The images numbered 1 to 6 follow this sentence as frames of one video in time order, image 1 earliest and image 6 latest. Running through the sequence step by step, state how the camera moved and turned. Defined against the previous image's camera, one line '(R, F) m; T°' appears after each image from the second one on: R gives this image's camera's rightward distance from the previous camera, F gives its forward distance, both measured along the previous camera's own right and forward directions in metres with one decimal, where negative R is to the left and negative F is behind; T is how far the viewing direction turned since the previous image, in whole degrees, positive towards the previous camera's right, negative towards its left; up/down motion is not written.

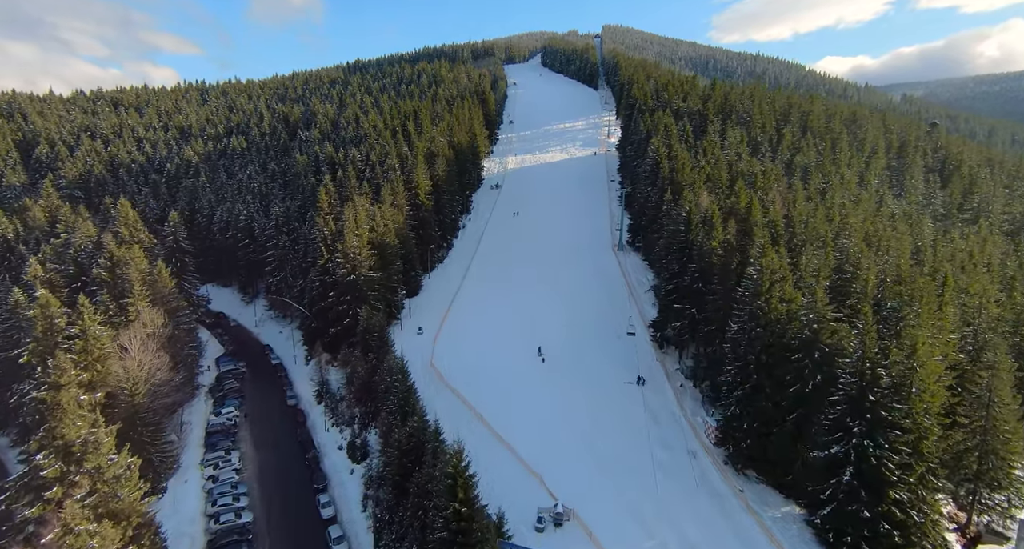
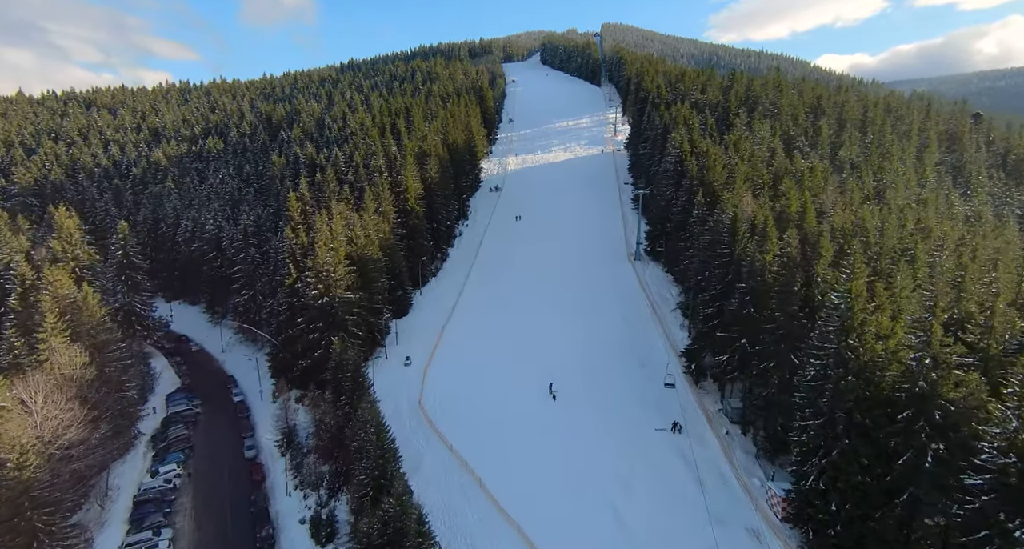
(-0.3, +6.7) m; 0°
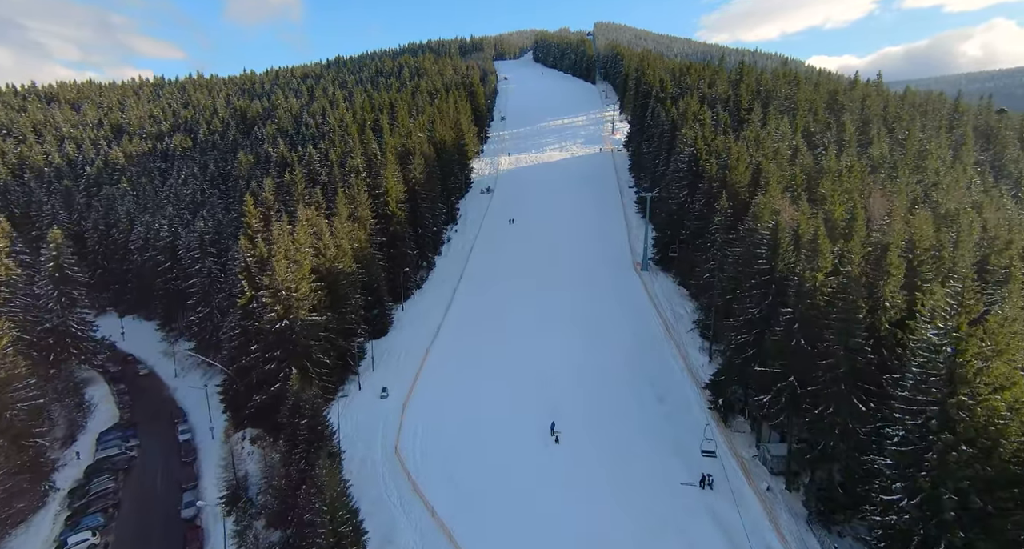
(-0.1, +5.3) m; +1°
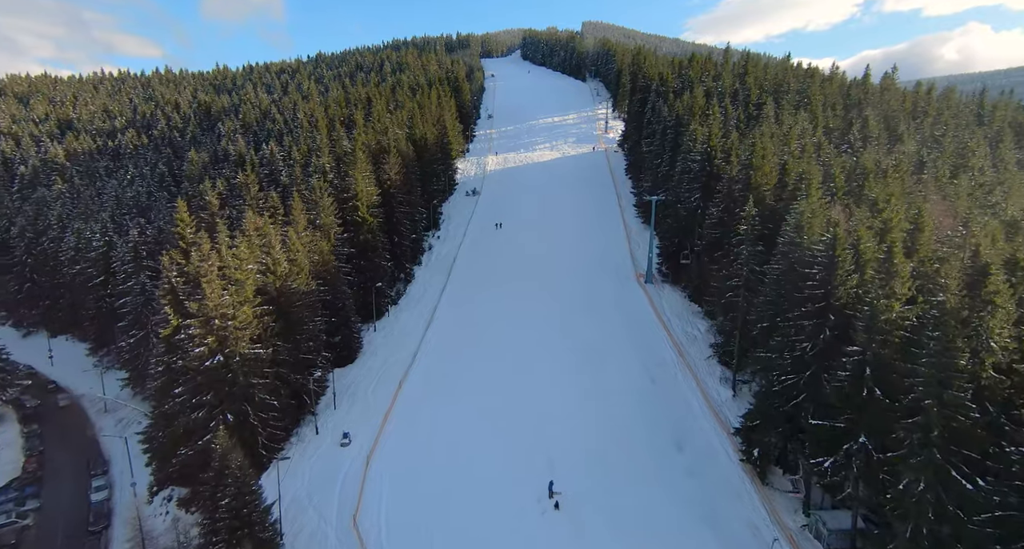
(0.0, +5.4) m; +1°
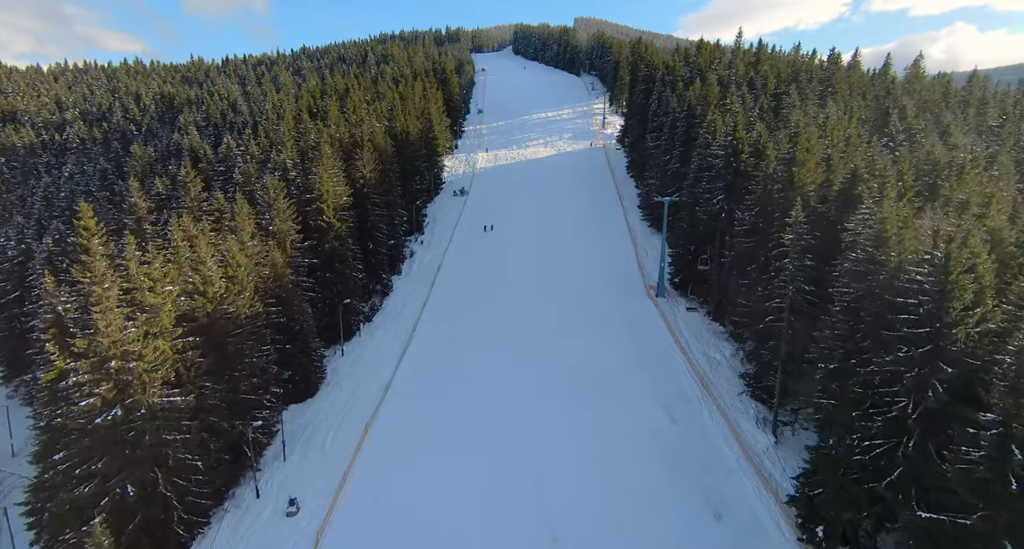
(0.0, +5.5) m; +1°
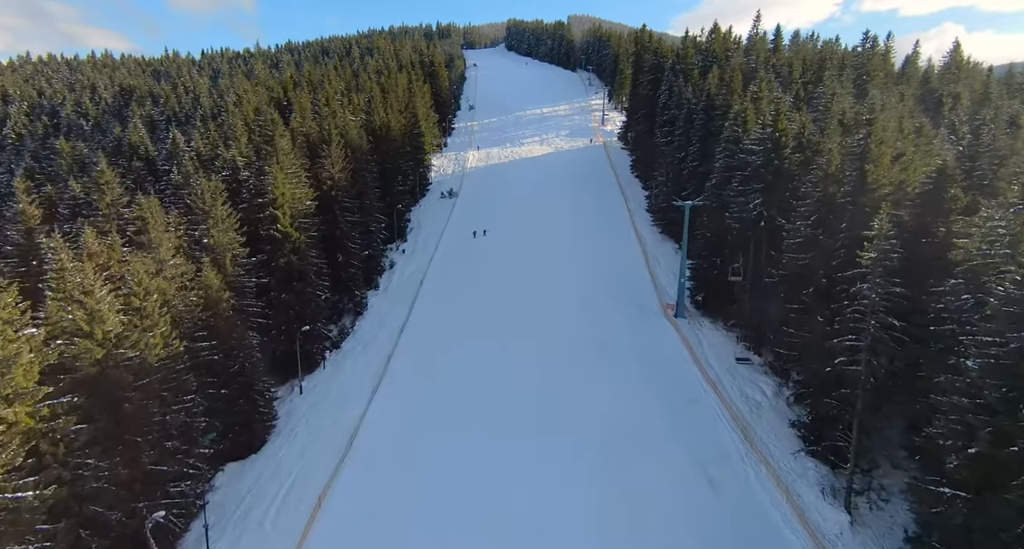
(0.0, +5.5) m; +1°
